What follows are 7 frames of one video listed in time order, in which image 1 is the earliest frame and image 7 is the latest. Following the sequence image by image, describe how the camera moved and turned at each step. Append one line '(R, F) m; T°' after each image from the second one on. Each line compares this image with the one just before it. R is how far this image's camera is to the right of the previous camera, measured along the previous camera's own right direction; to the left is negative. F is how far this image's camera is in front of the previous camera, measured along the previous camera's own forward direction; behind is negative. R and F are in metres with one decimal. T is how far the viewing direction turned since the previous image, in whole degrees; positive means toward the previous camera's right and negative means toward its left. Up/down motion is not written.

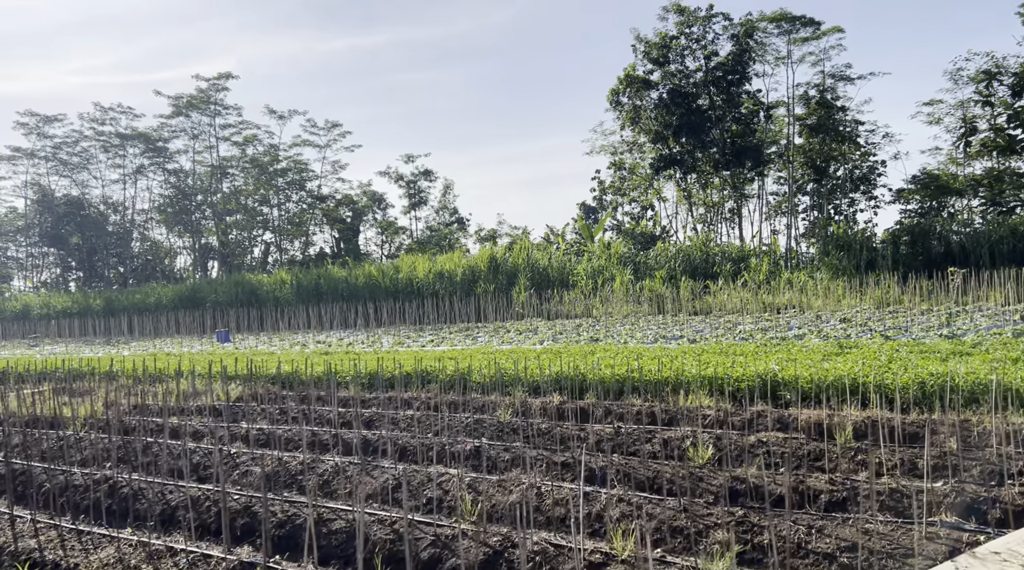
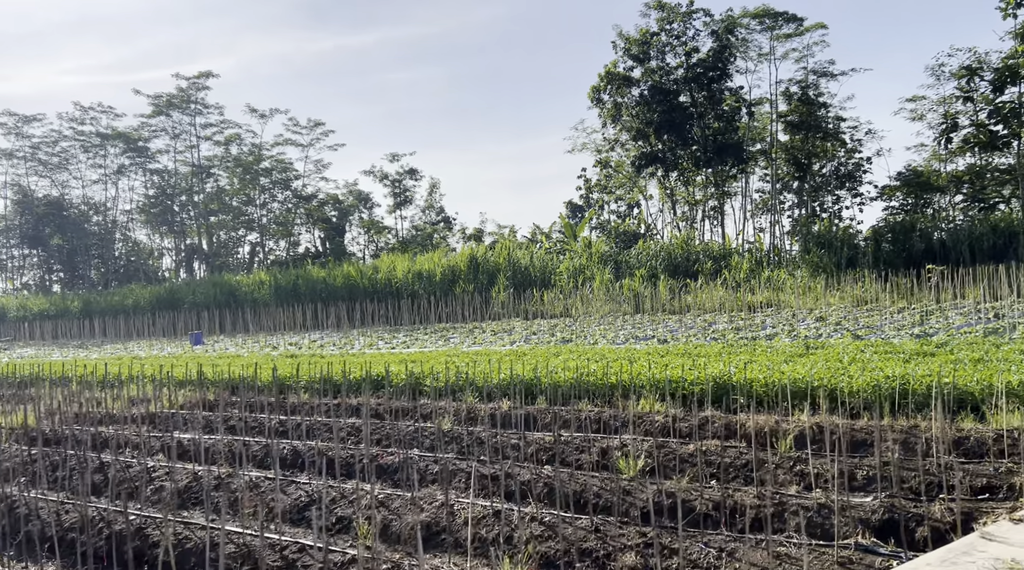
(+0.3, +0.2) m; 0°
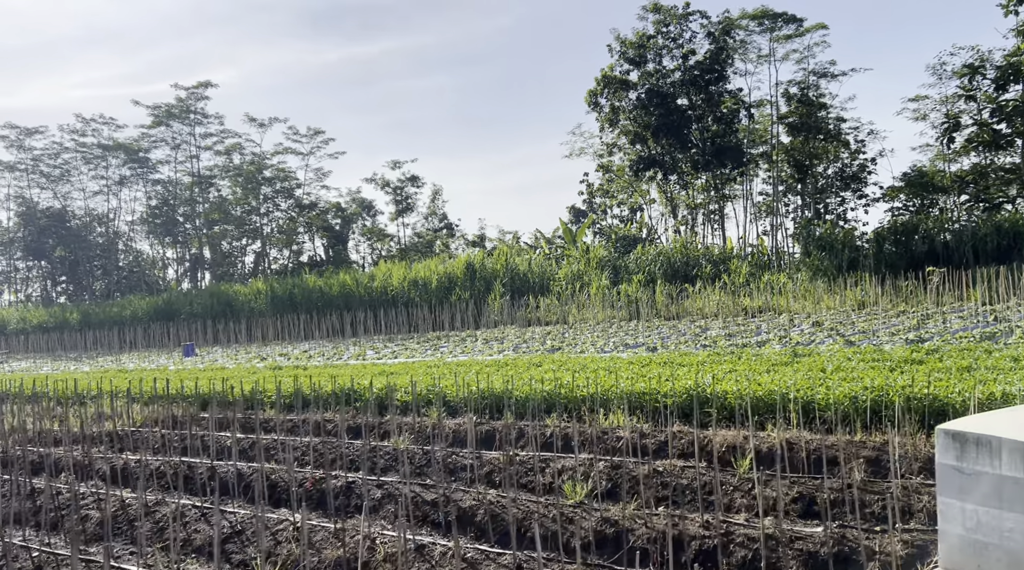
(+0.3, +0.3) m; -1°
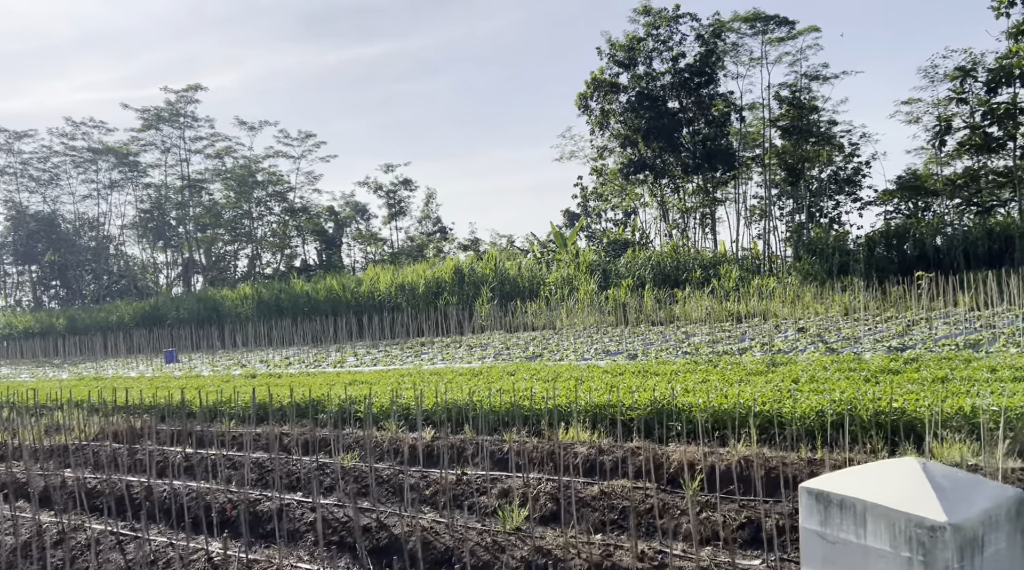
(+0.3, +0.2) m; 0°
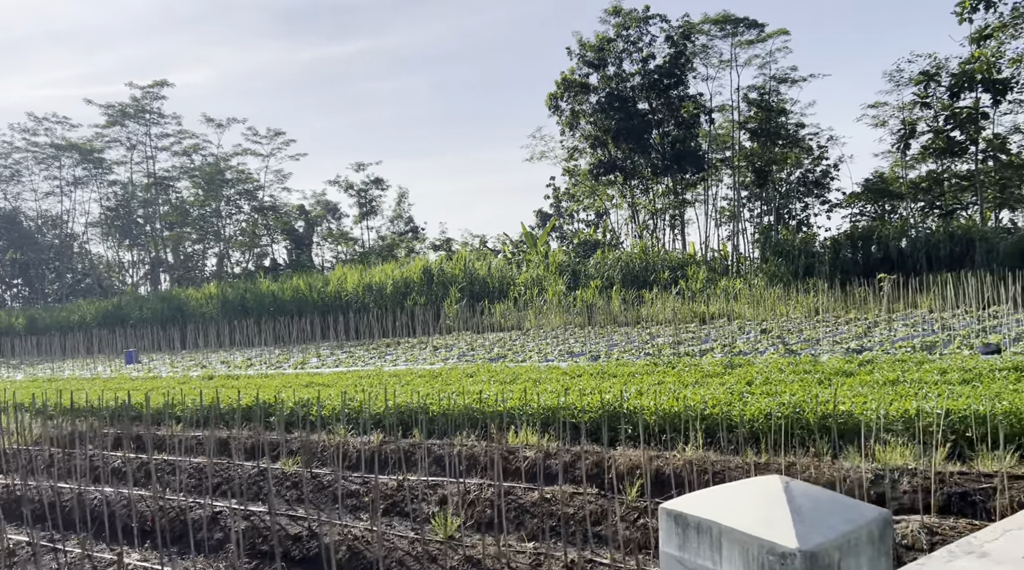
(+0.2, +0.1) m; +2°
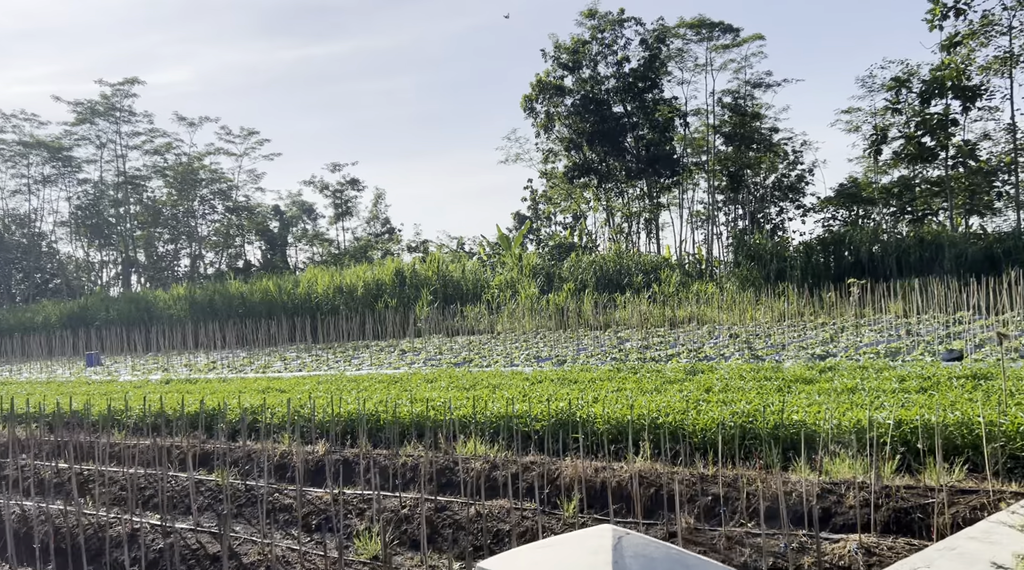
(+0.2, +0.1) m; +1°
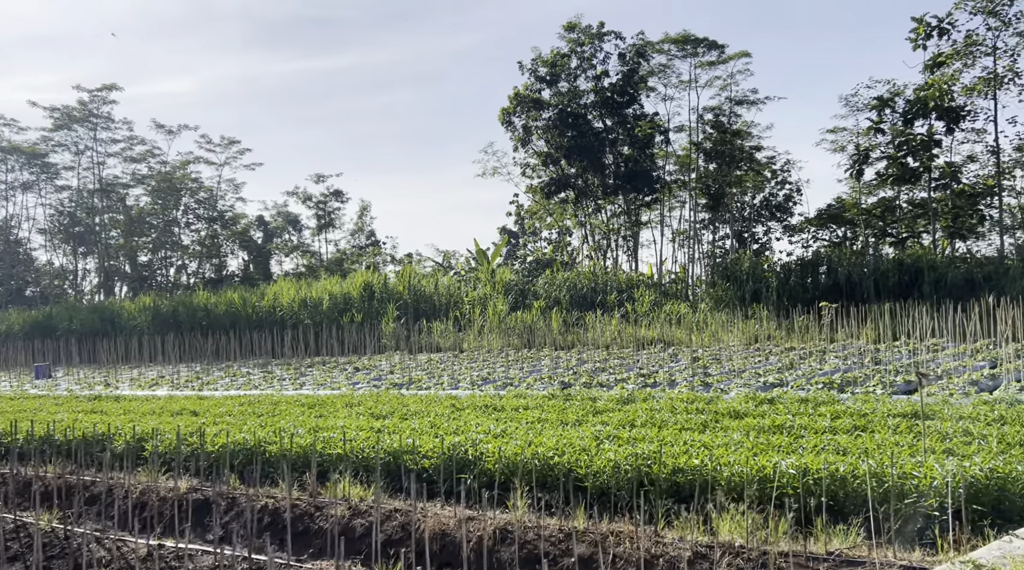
(+0.6, +0.6) m; 0°
